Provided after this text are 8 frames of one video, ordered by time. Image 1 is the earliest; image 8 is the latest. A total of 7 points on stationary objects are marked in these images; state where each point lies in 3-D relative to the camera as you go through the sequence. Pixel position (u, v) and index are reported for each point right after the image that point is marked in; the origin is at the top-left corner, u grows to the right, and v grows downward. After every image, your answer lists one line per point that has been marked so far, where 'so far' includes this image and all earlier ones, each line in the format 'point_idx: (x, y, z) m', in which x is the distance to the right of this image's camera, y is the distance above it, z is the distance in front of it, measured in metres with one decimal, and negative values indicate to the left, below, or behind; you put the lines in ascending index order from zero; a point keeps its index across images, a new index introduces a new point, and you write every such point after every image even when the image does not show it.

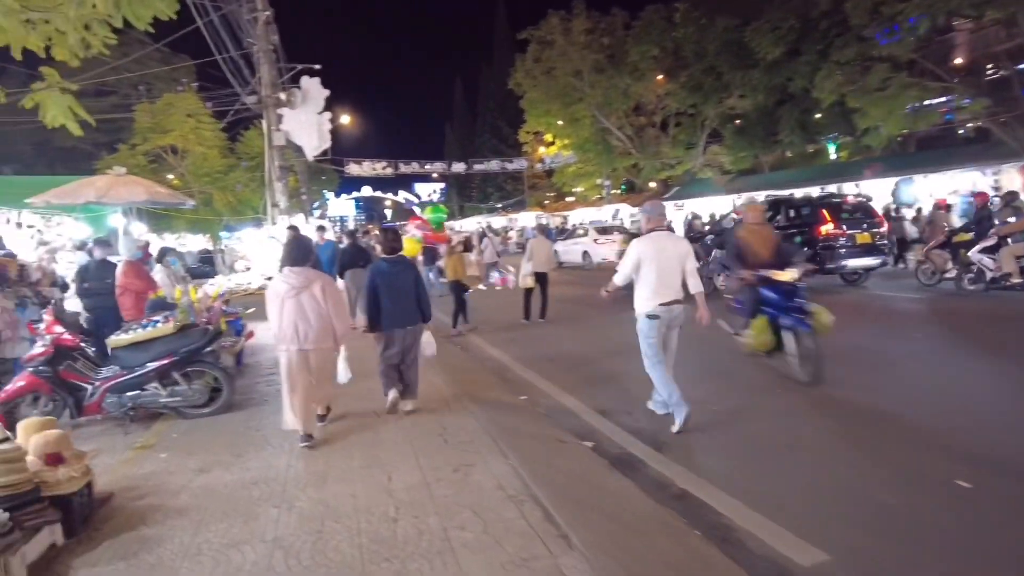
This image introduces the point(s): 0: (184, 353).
0: (-3.2, -0.6, +6.4) m
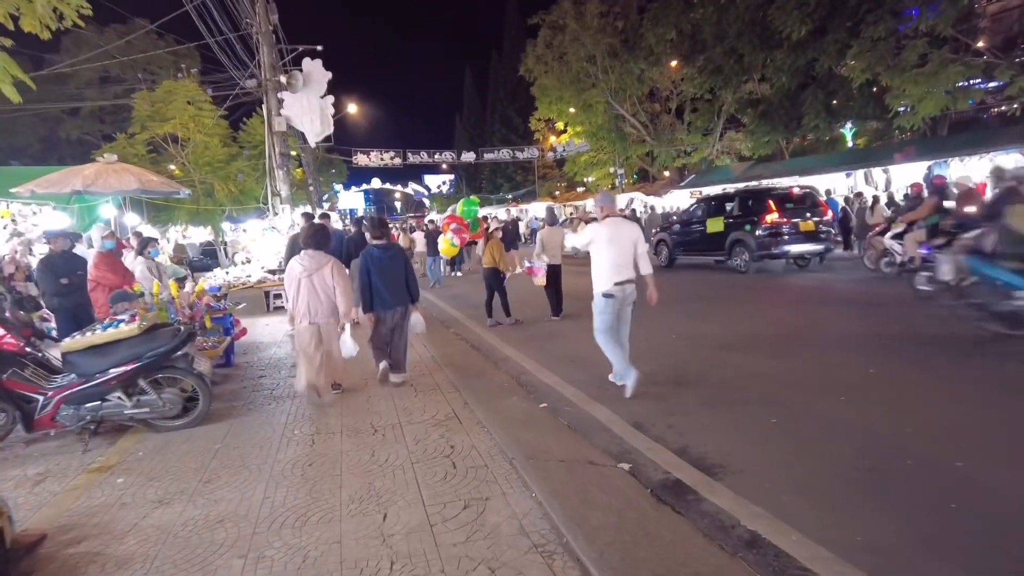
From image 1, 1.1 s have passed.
0: (-3.0, -0.6, +5.6) m
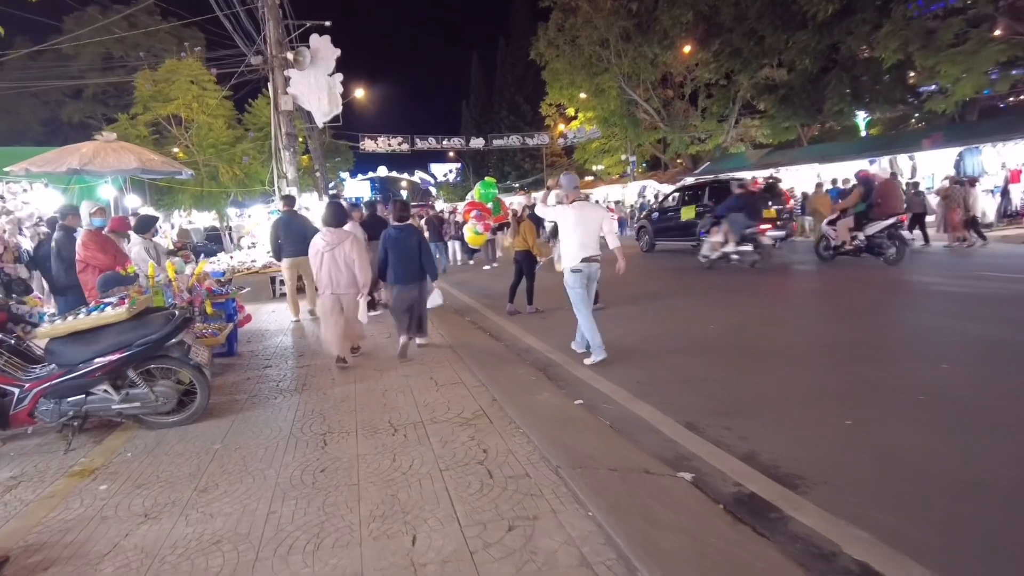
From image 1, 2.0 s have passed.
0: (-2.8, -0.4, +4.9) m
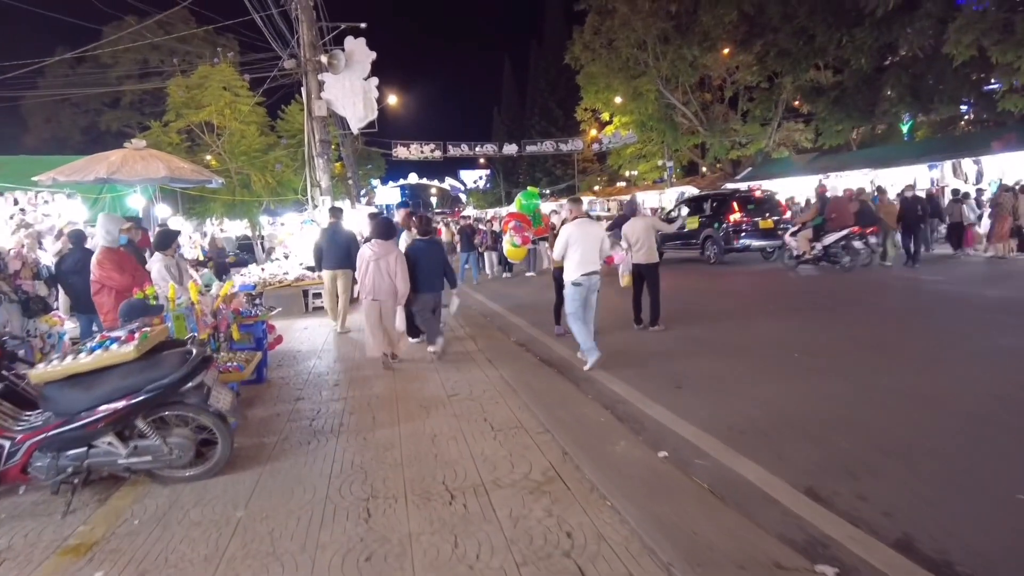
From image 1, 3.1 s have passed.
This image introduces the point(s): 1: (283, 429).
0: (-2.3, -0.6, +4.1) m
1: (-2.0, -1.2, +5.7) m
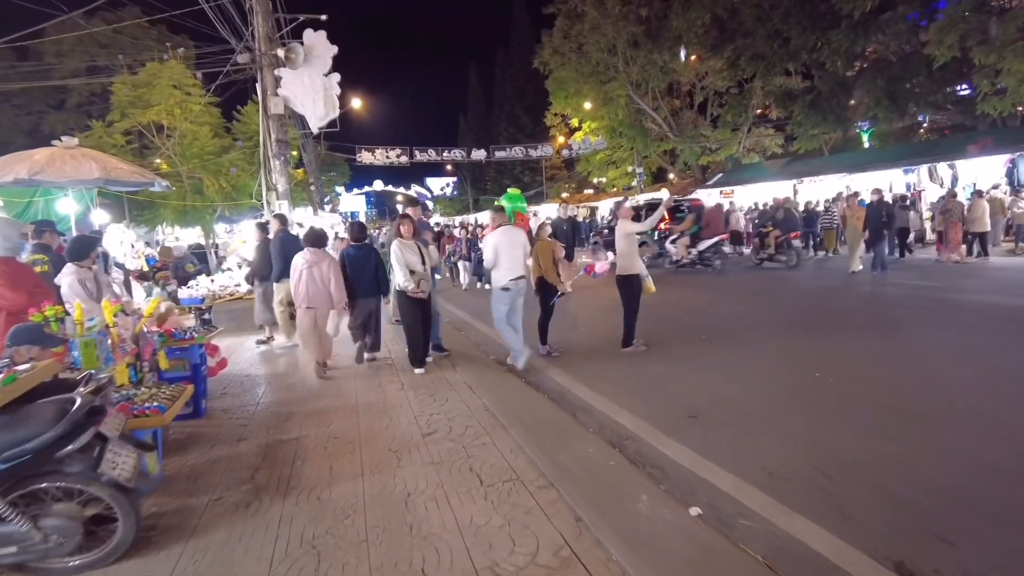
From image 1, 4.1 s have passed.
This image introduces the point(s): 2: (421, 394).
0: (-2.2, -0.8, +3.0) m
1: (-2.1, -1.4, +4.6) m
2: (-0.9, -1.1, +6.7) m
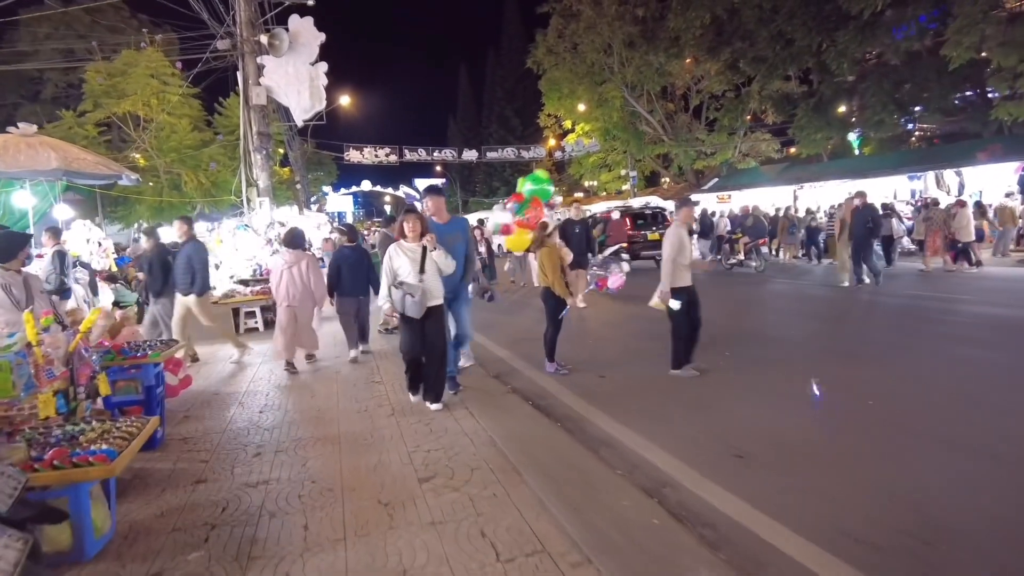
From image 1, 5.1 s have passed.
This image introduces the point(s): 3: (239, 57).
0: (-2.1, -0.8, +2.0) m
1: (-1.9, -1.4, +3.6) m
2: (-0.9, -1.2, +5.8) m
3: (-6.0, +5.0, +14.4) m
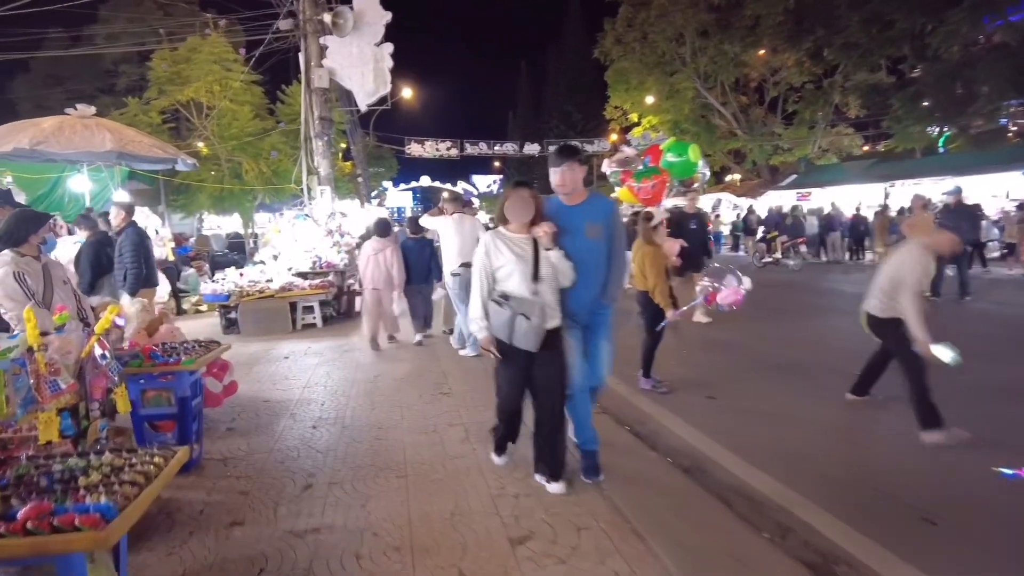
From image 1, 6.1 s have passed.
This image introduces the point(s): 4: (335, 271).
0: (-1.7, -0.8, +1.1) m
1: (-1.4, -1.4, +2.7) m
2: (-0.1, -1.2, +4.7) m
3: (-4.4, +5.2, +13.7) m
4: (-3.3, +0.3, +12.4) m
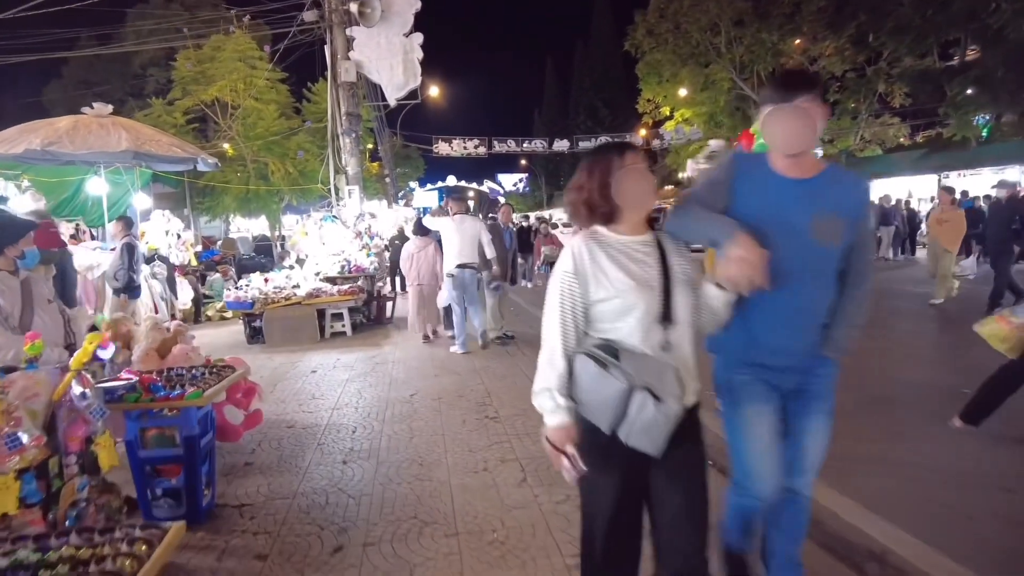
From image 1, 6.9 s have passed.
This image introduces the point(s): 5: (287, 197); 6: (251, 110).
0: (-1.4, -0.9, +0.4) m
1: (-1.1, -1.5, +1.9) m
2: (+0.3, -1.2, +3.9) m
3: (-3.6, +5.1, +13.1) m
4: (-2.6, +0.2, +11.7) m
5: (-6.8, +2.7, +19.8) m
6: (-7.2, +4.9, +18.2) m
